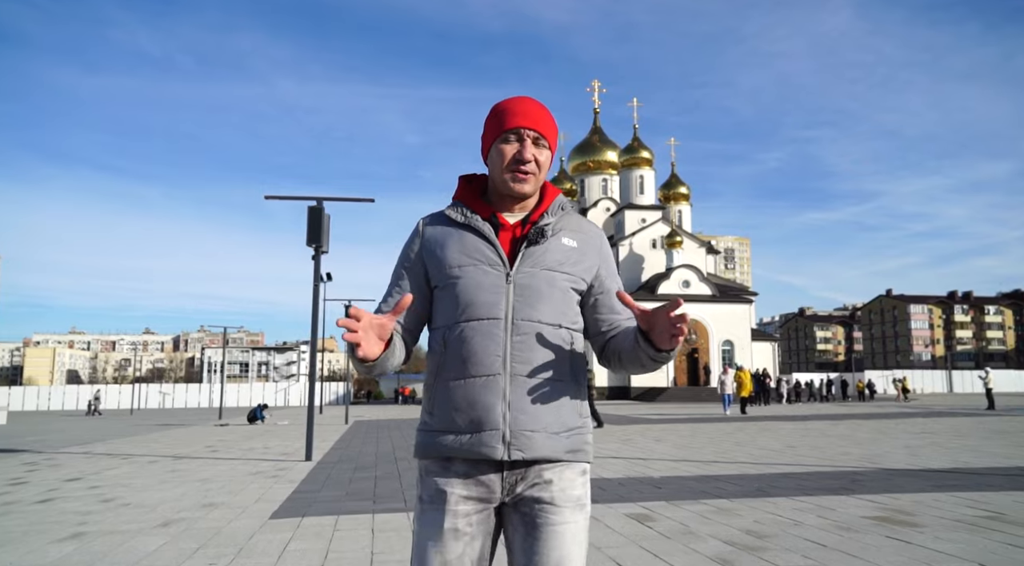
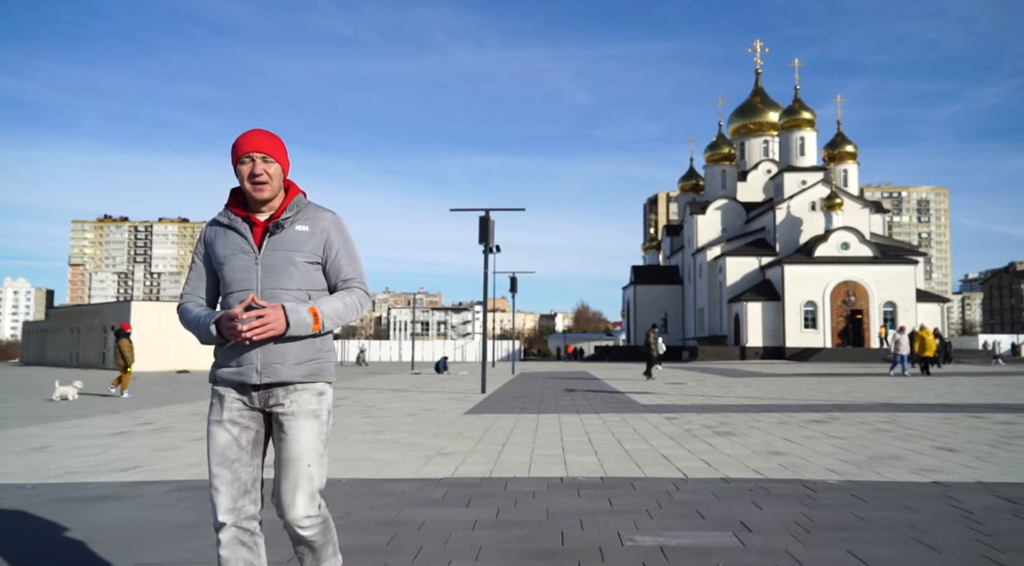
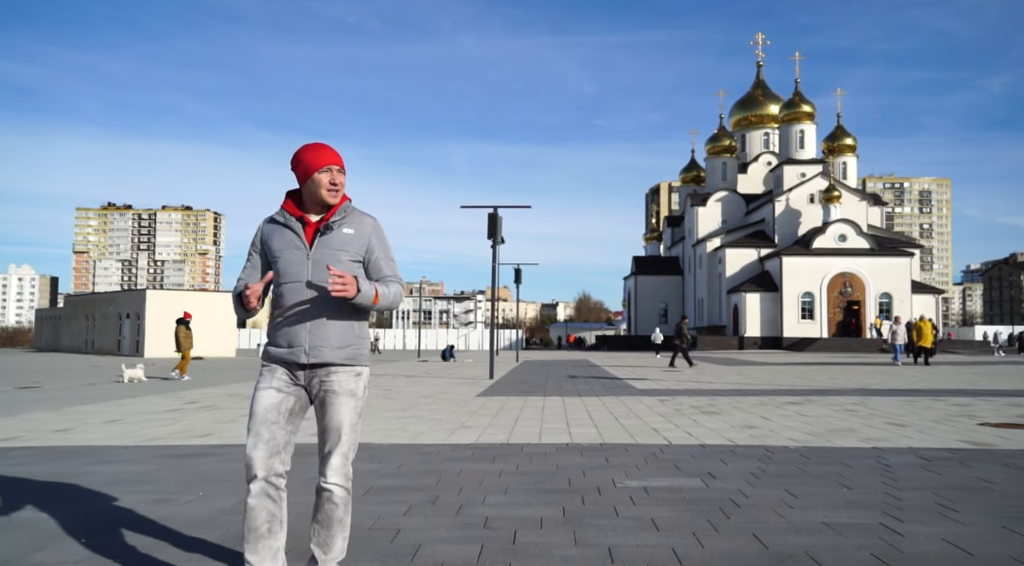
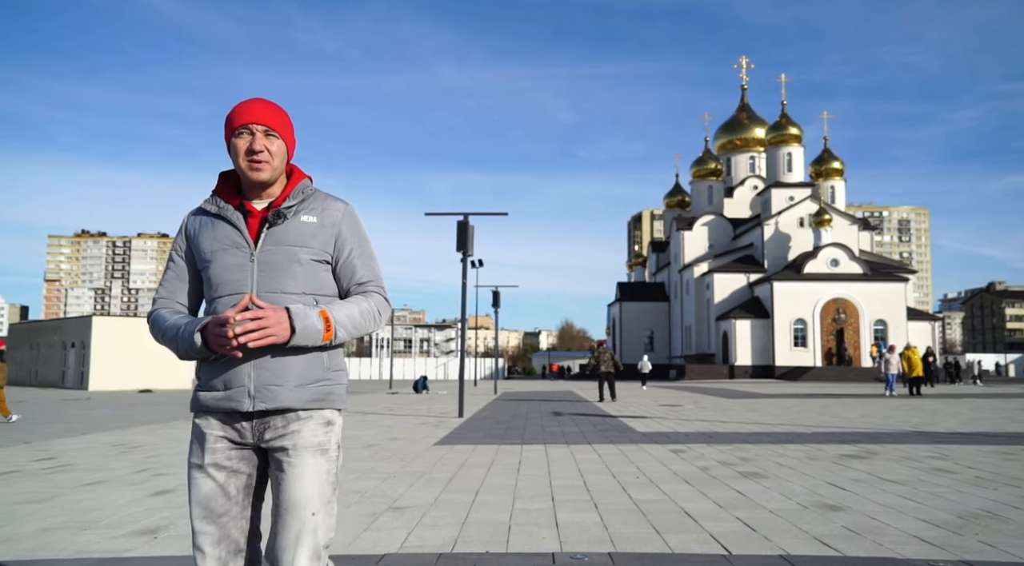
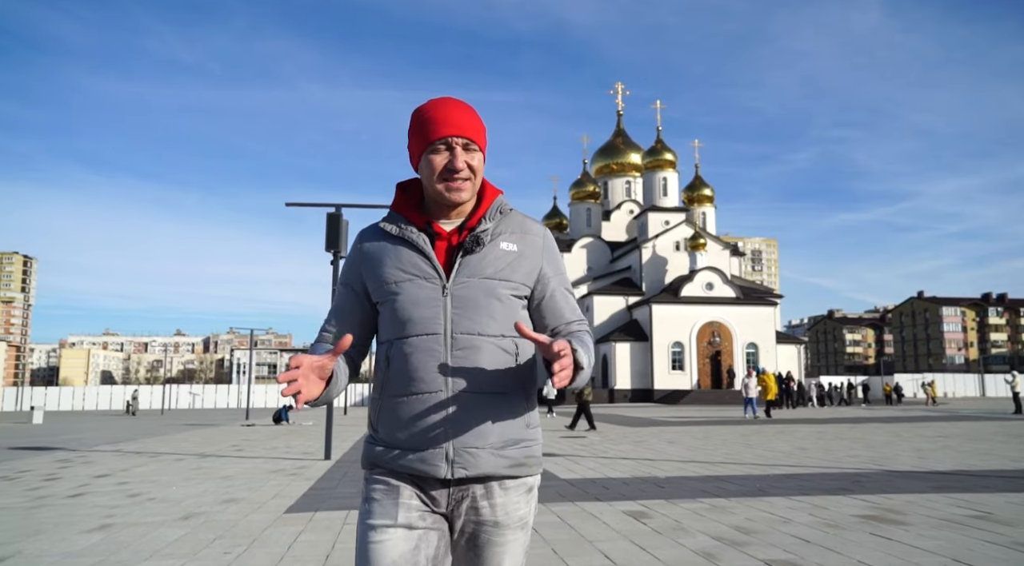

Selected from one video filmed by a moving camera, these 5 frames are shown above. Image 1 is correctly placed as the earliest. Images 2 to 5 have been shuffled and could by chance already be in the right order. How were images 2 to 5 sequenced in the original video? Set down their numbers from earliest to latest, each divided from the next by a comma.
5, 4, 2, 3
